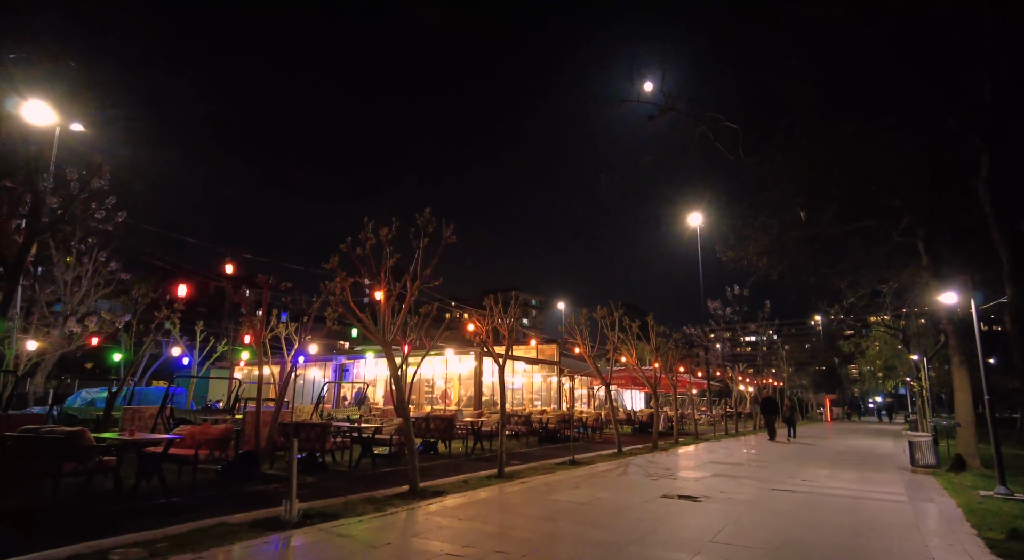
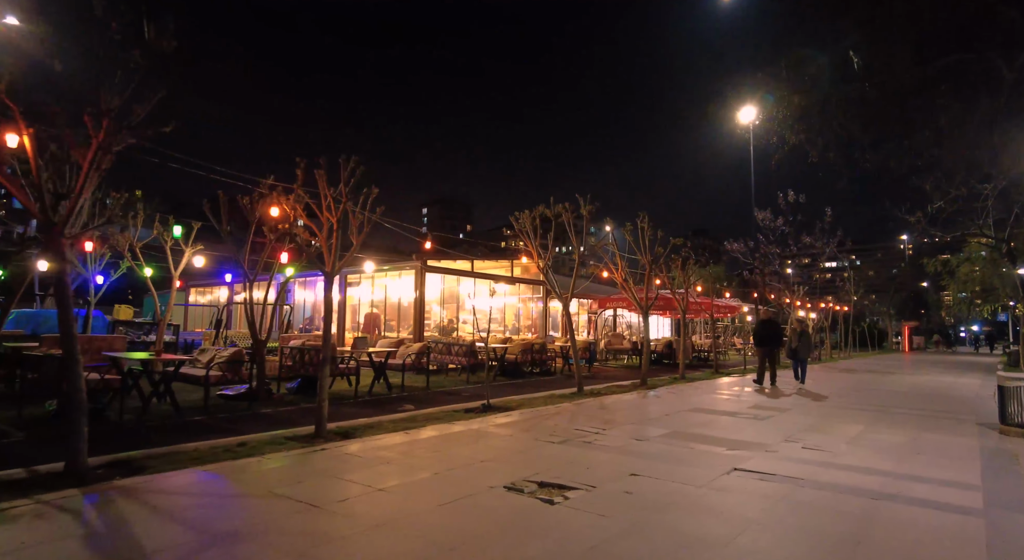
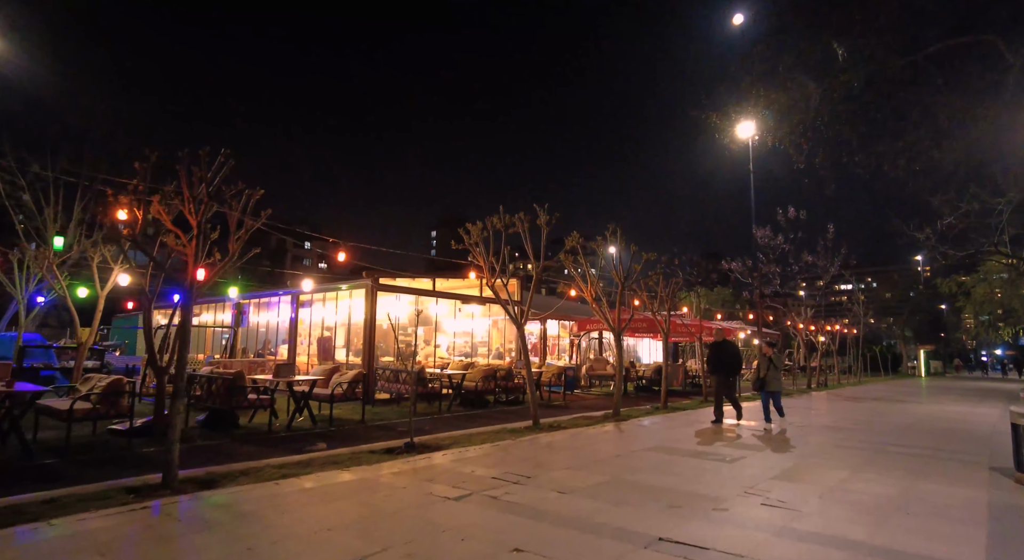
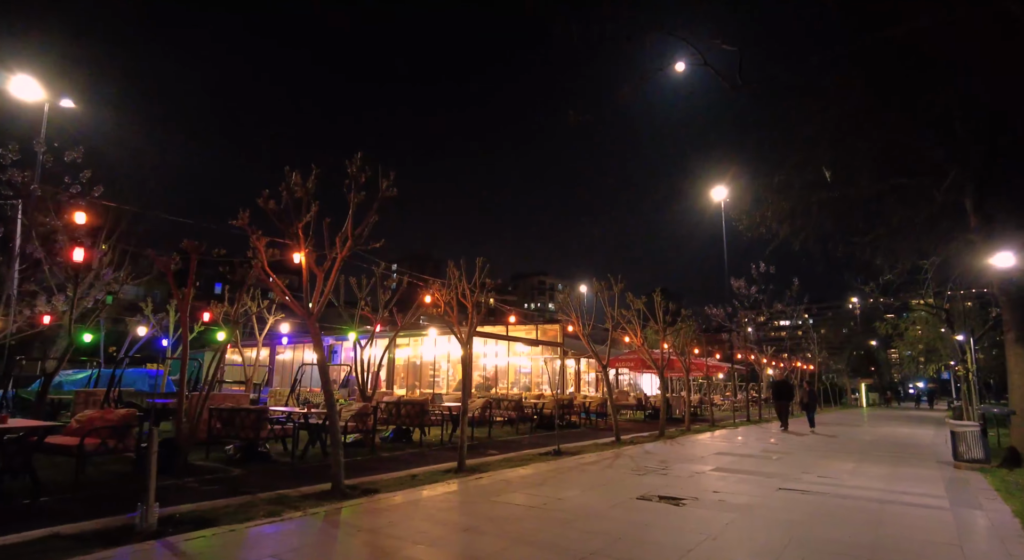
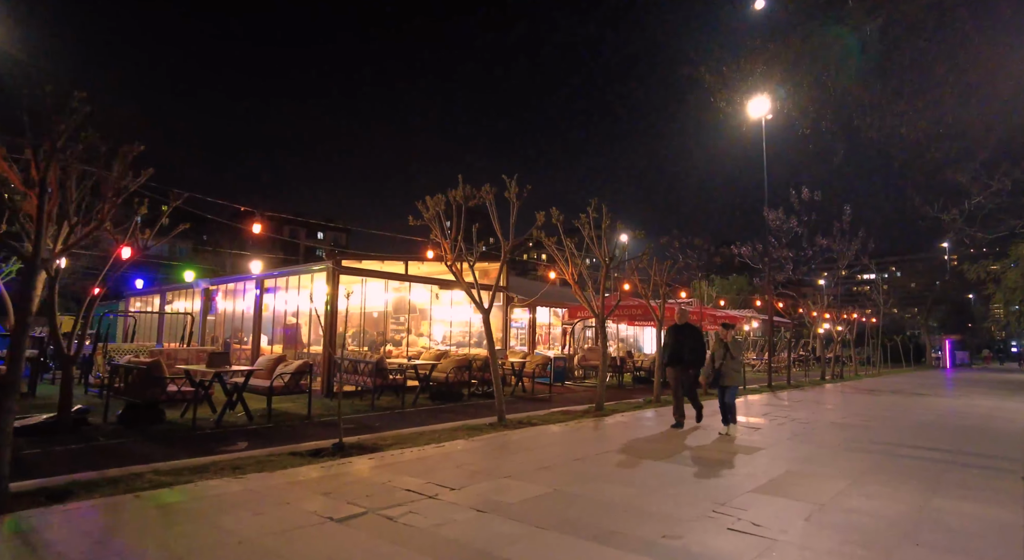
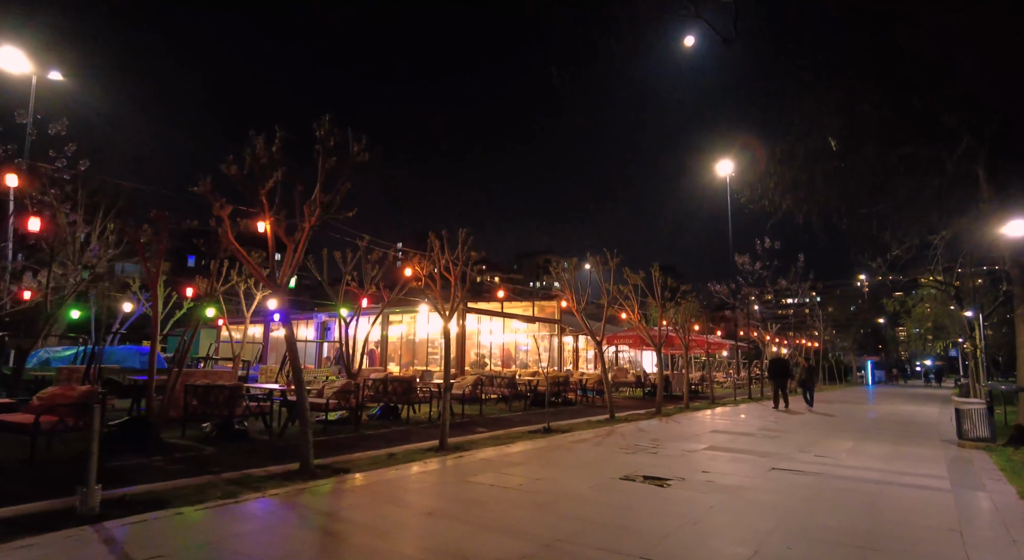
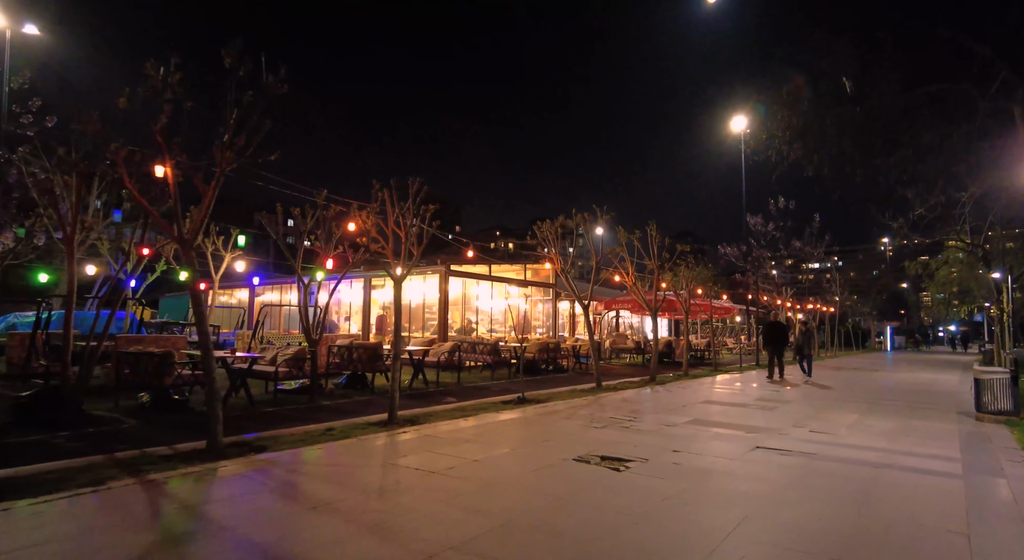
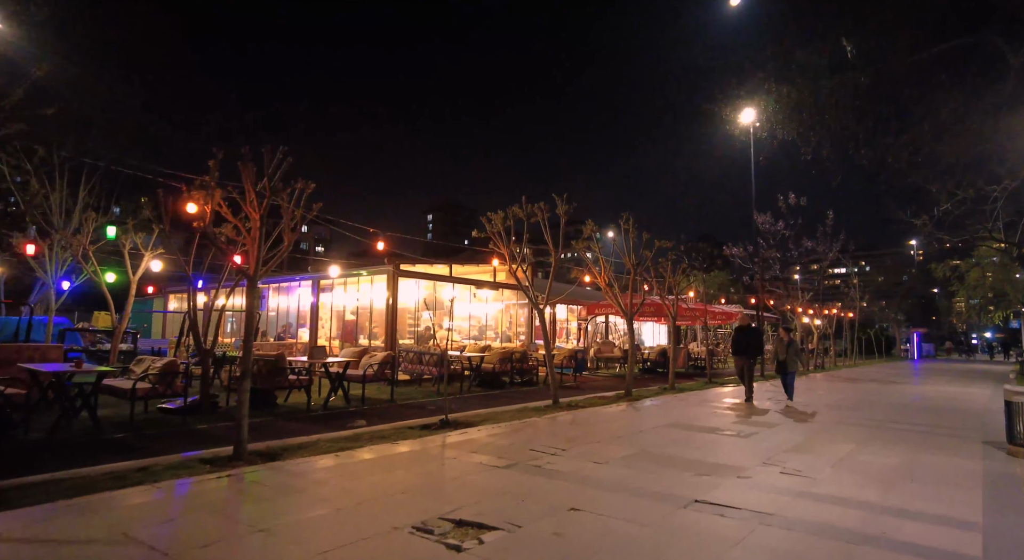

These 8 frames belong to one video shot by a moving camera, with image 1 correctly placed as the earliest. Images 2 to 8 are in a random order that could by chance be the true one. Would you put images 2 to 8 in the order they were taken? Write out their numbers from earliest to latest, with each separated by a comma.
4, 6, 7, 2, 8, 3, 5
